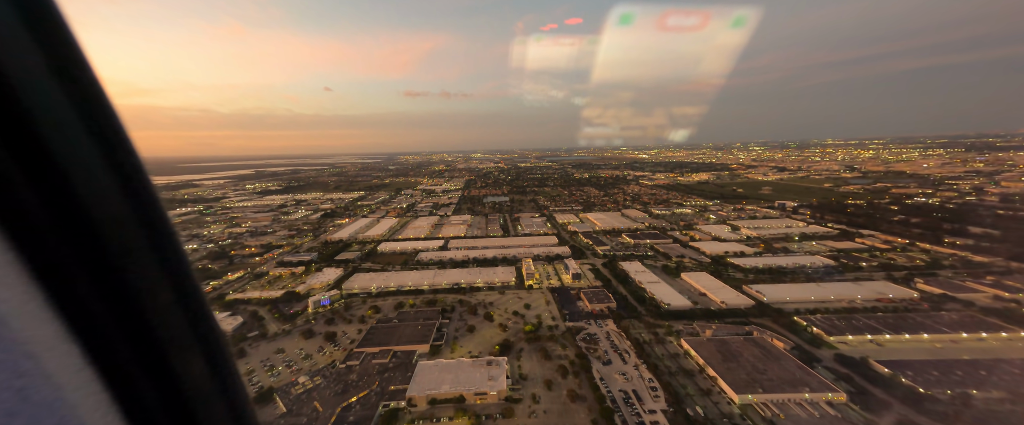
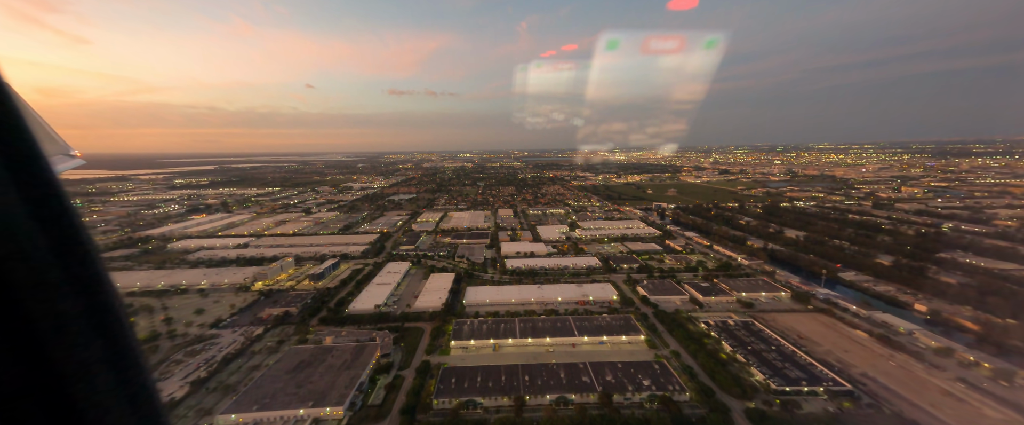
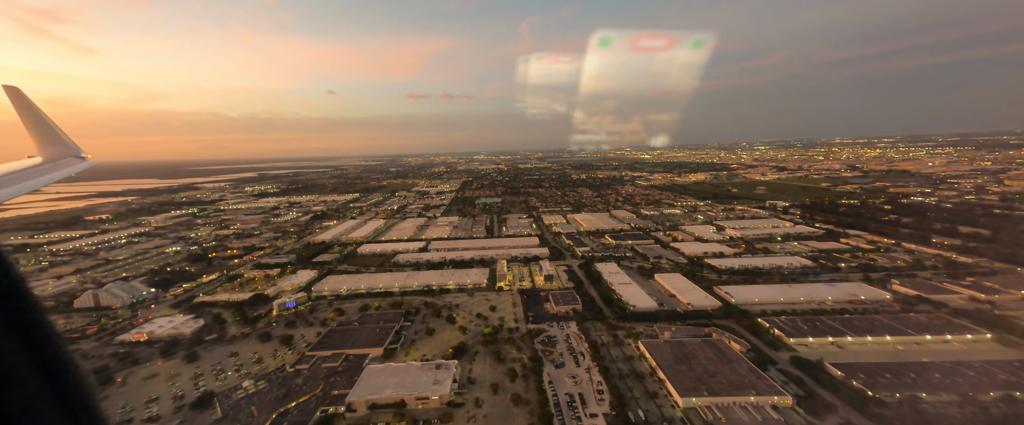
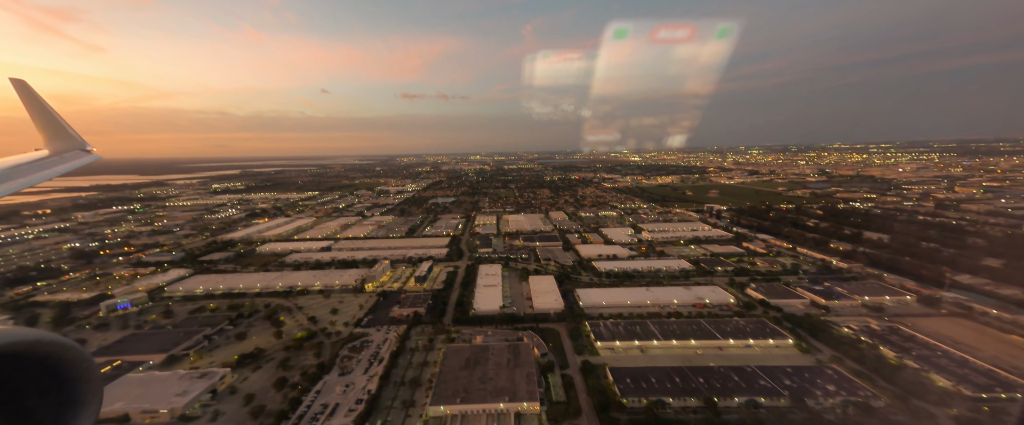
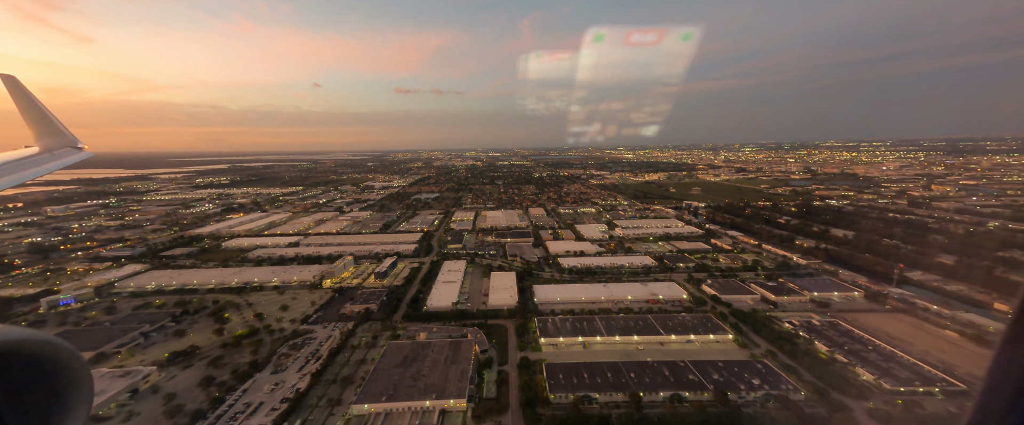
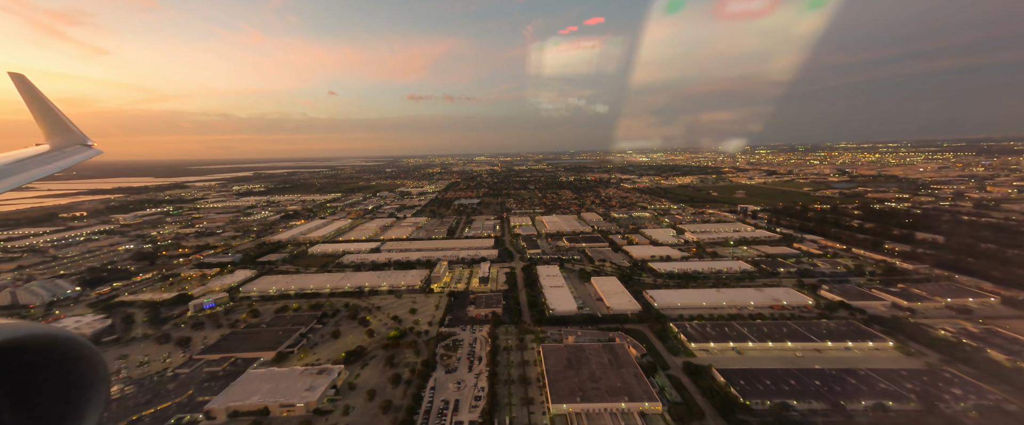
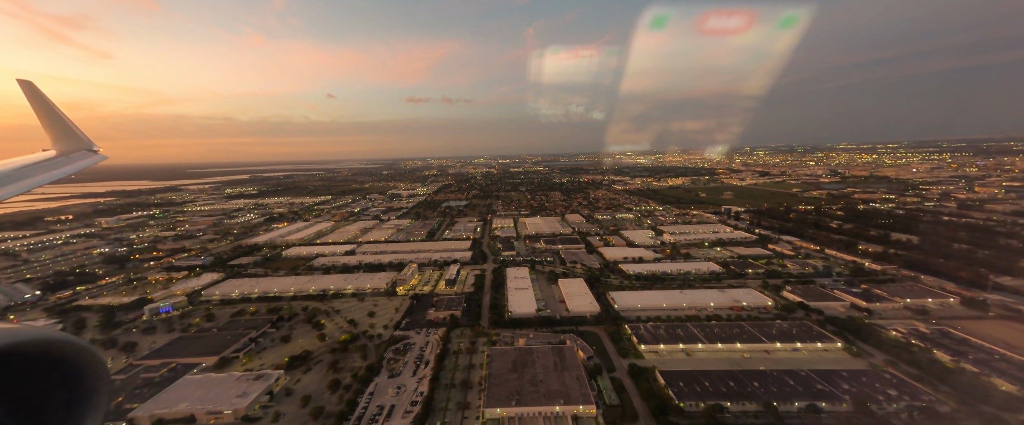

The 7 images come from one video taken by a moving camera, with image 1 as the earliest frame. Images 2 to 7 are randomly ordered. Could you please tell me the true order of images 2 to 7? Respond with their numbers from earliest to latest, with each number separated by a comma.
3, 6, 7, 4, 5, 2
